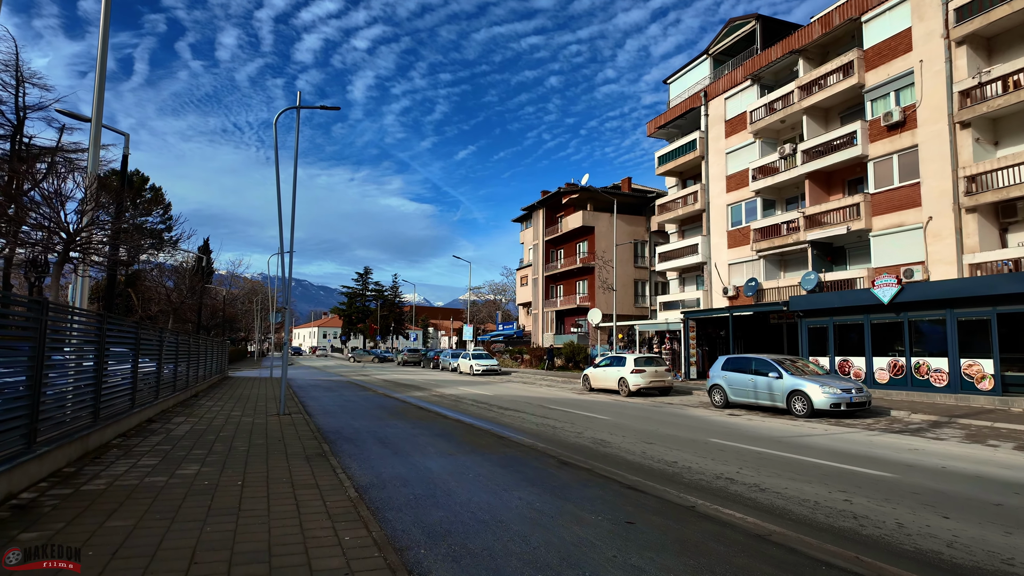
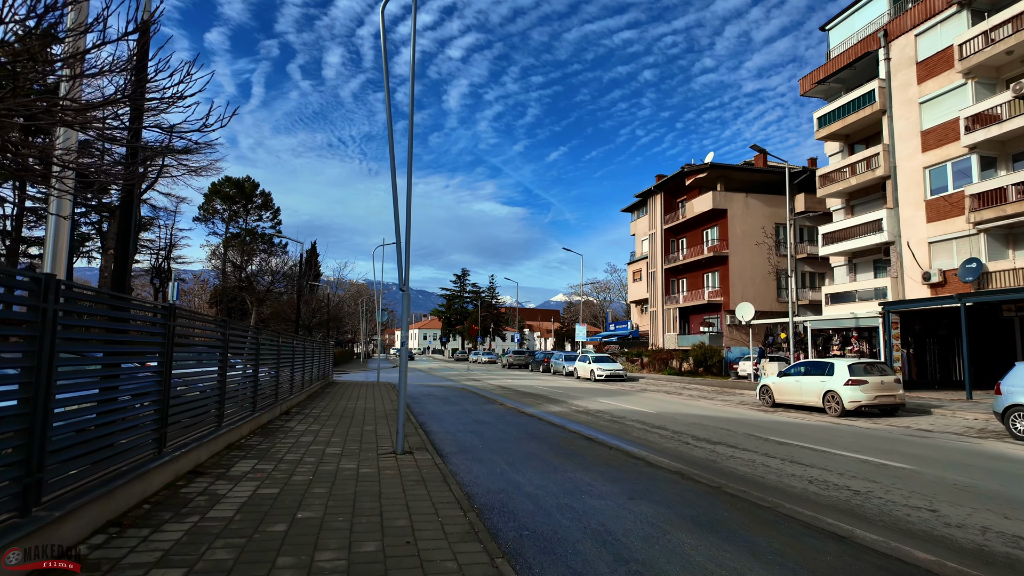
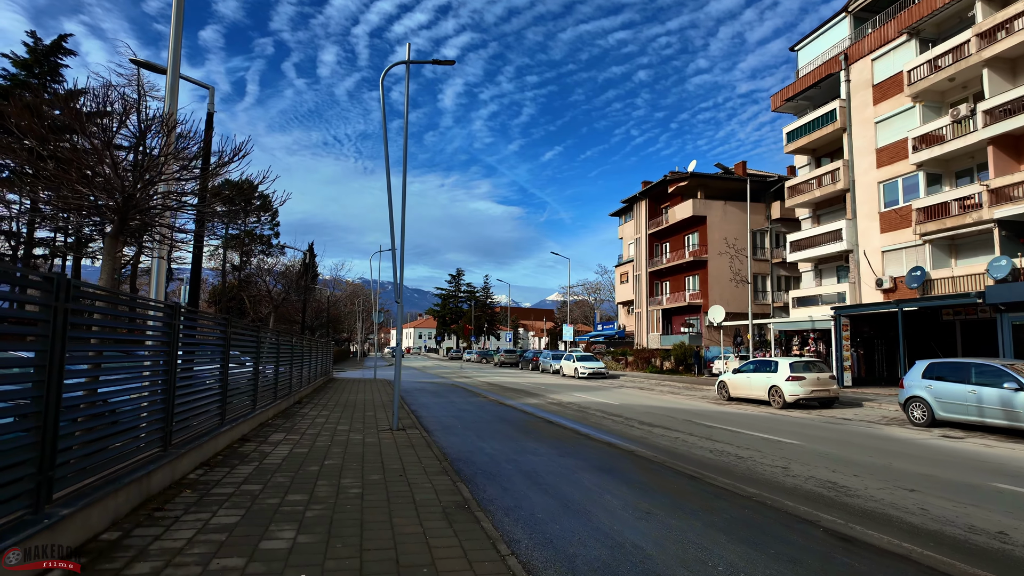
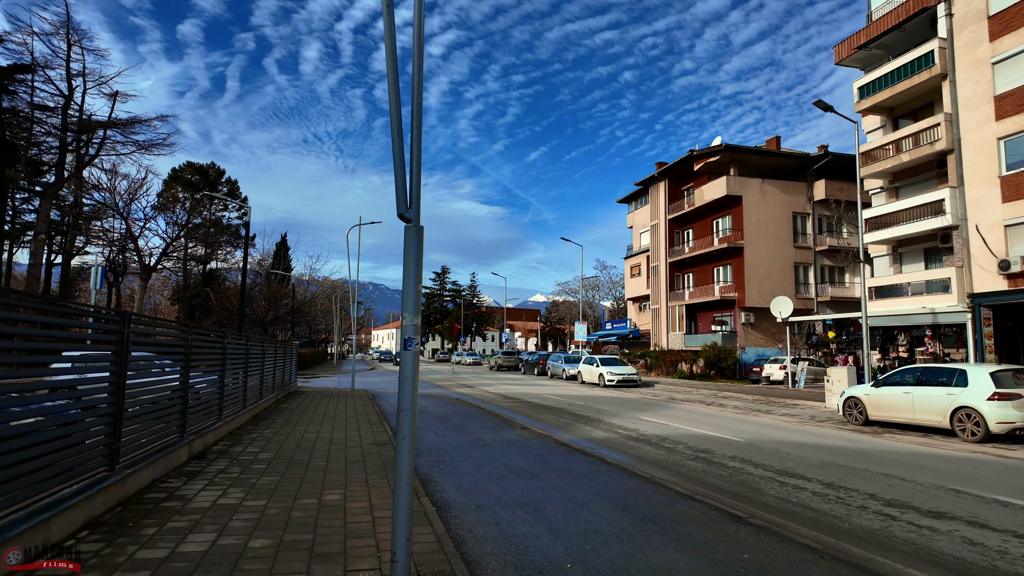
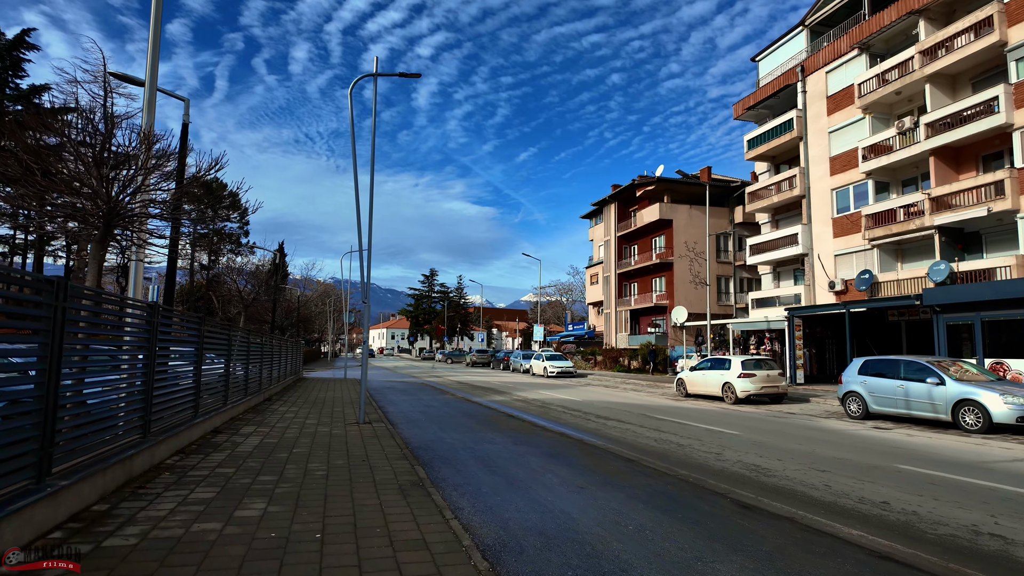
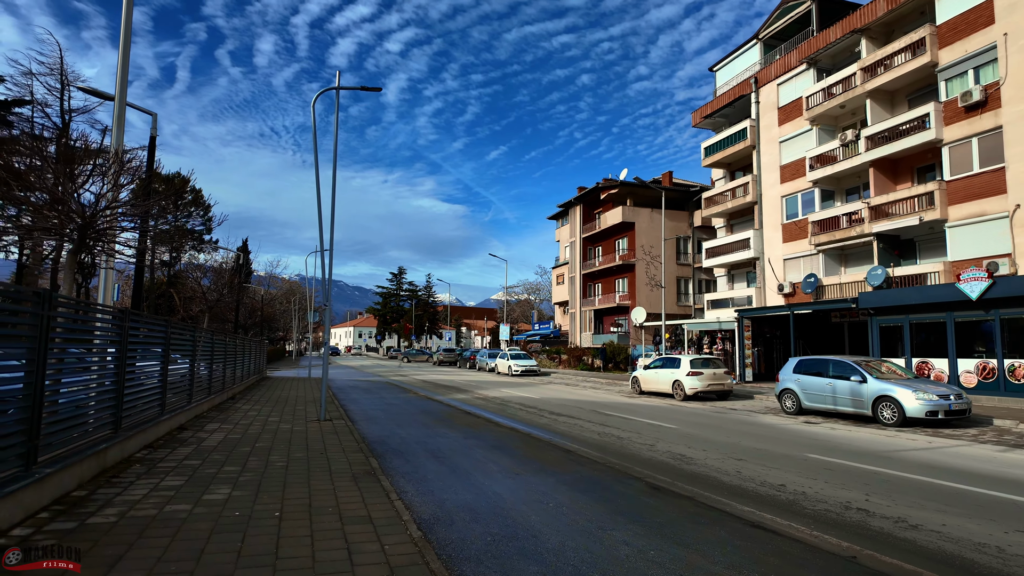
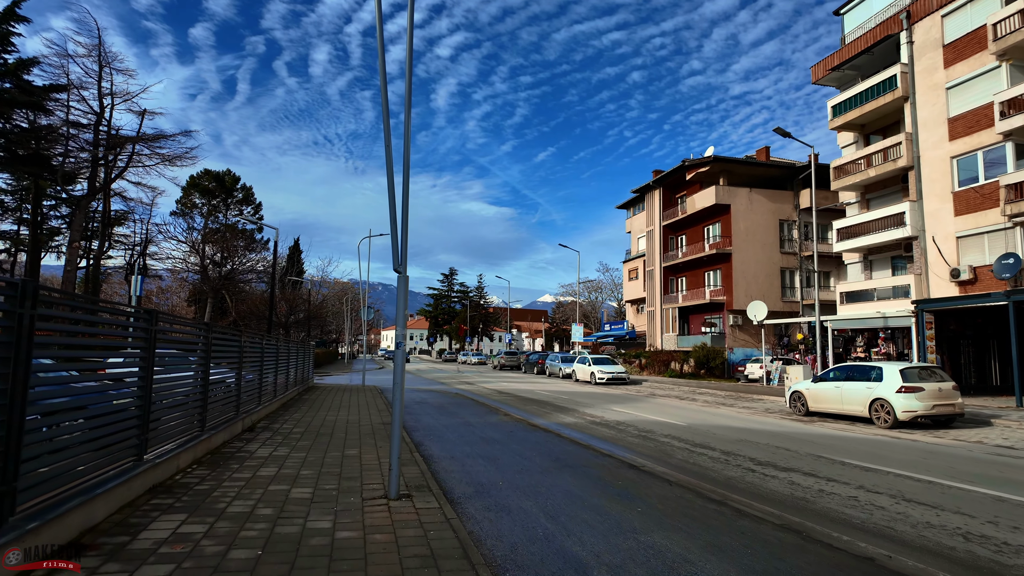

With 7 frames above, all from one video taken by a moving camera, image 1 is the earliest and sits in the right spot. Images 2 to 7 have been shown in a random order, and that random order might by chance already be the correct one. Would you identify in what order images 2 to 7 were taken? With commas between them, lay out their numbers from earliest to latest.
6, 5, 3, 2, 7, 4
